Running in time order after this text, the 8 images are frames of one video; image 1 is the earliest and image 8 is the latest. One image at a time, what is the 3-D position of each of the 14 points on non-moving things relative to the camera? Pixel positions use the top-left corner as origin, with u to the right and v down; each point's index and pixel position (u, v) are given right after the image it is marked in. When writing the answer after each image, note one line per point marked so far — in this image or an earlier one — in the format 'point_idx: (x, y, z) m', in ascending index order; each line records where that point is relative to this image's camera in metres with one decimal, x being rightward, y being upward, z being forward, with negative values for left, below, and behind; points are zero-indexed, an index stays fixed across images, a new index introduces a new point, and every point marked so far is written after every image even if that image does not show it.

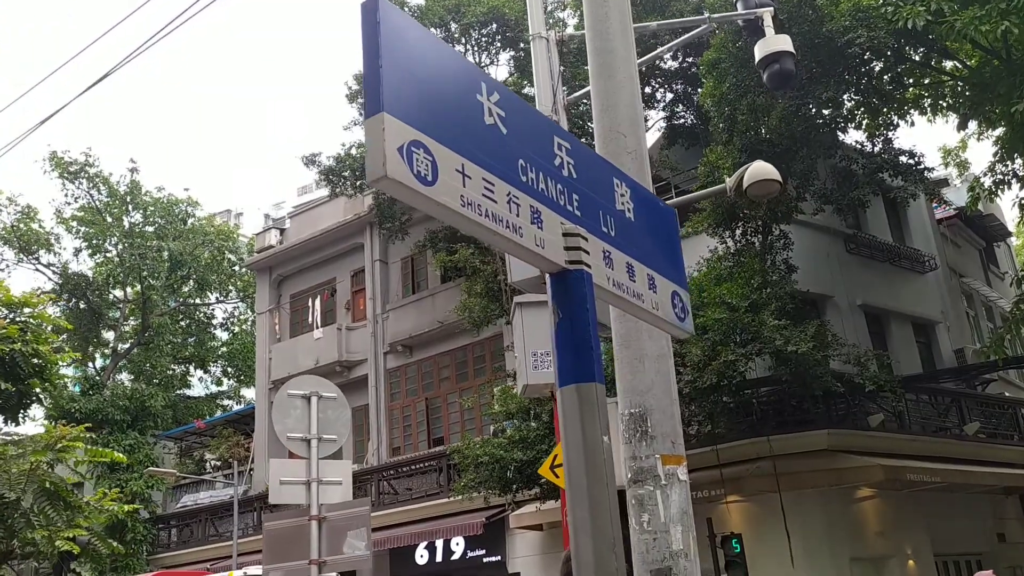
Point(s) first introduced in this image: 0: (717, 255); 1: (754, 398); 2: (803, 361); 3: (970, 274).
0: (+3.0, +0.5, +12.6) m
1: (+3.7, -1.7, +13.2) m
2: (+3.7, -0.9, +11.4) m
3: (+10.0, +0.3, +18.9) m
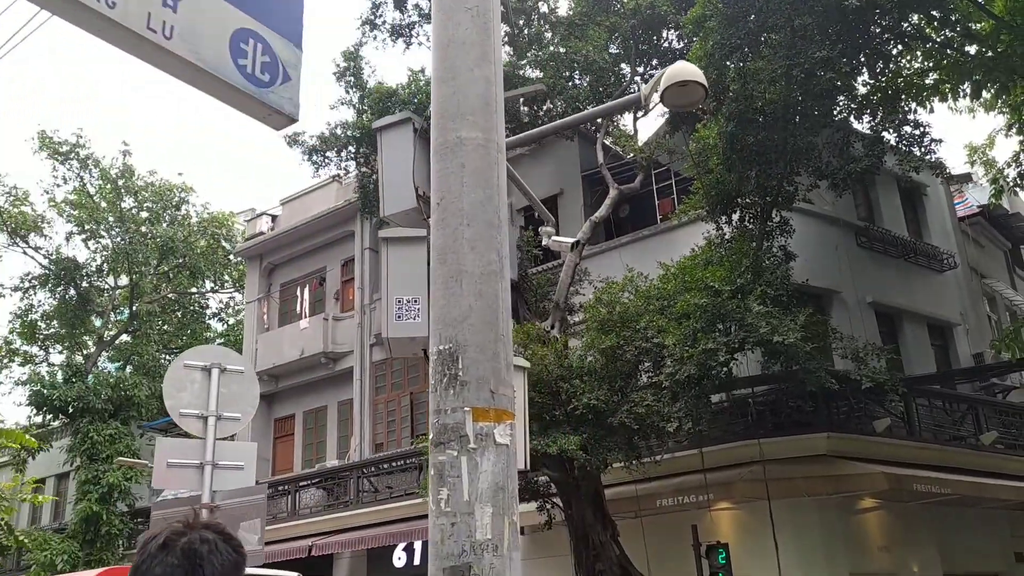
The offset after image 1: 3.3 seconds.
0: (+2.6, +0.6, +11.6) m
1: (+3.3, -1.5, +12.2) m
2: (+3.3, -0.8, +10.4) m
3: (+9.8, +0.2, +17.7) m
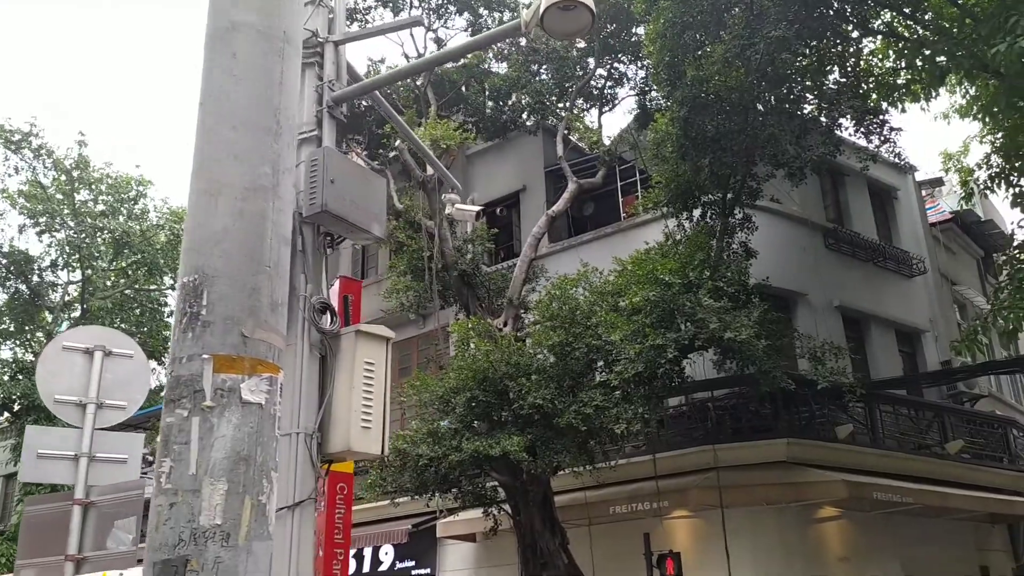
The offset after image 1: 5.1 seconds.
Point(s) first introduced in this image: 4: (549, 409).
0: (+2.0, +0.7, +11.1) m
1: (+2.6, -1.5, +11.7) m
2: (+2.6, -0.7, +9.9) m
3: (+9.0, +0.1, +17.4) m
4: (+0.4, -1.4, +9.8) m
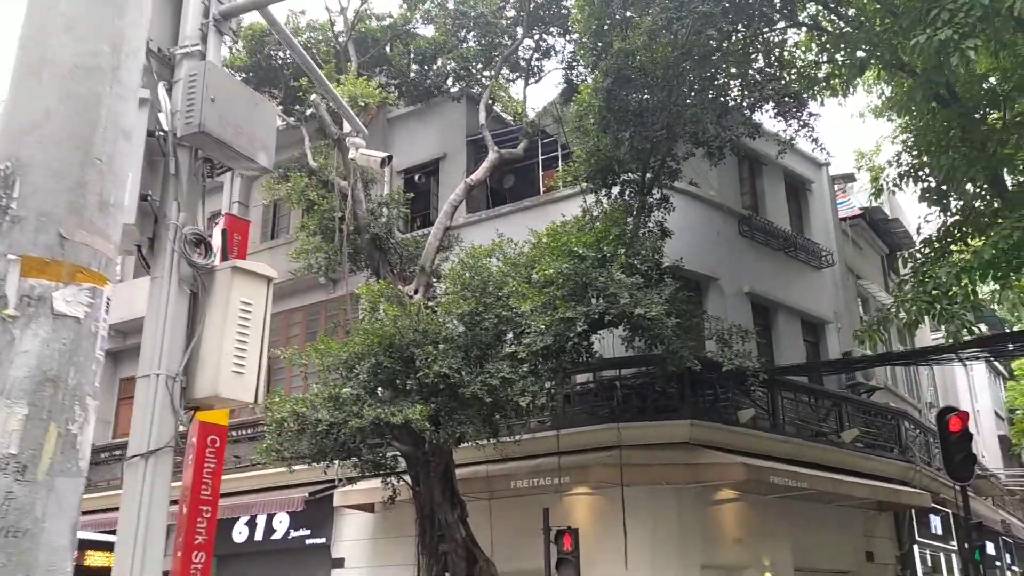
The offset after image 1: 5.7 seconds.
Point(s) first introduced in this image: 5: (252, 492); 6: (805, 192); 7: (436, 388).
0: (+0.9, +1.0, +11.0) m
1: (+1.4, -1.2, +11.7) m
2: (+1.6, -0.5, +9.9) m
3: (+7.3, +0.2, +17.9) m
4: (-0.6, -1.0, +9.6) m
5: (-4.0, -3.2, +13.6) m
6: (+5.3, +1.8, +16.0) m
7: (-0.9, -1.1, +9.9) m
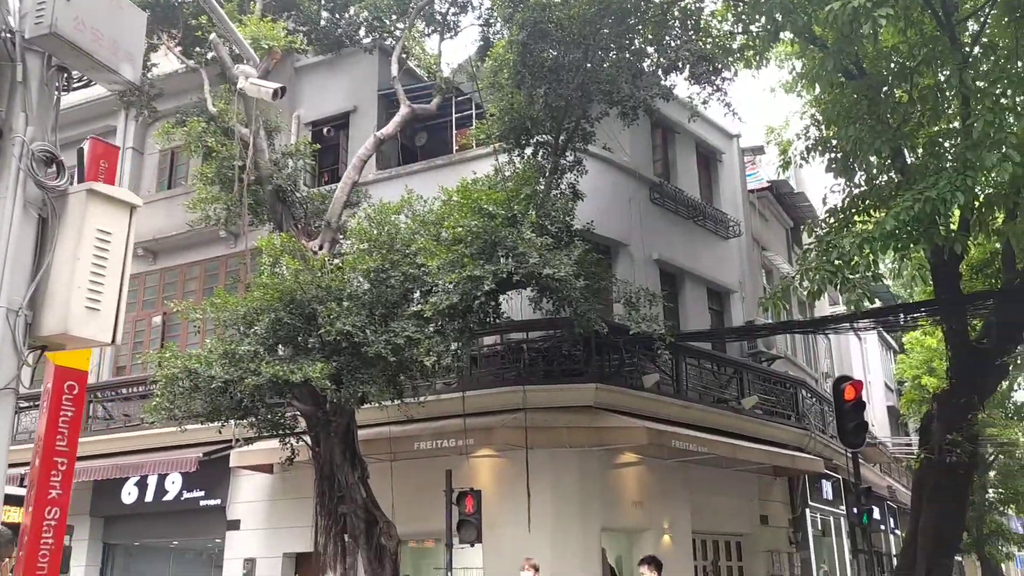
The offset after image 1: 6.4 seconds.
0: (-0.2, +1.5, +10.8) m
1: (+0.2, -0.7, +11.6) m
2: (+0.6, 0.0, +9.8) m
3: (+5.5, +0.8, +18.3) m
4: (-1.6, -0.5, +9.3) m
5: (-5.5, -2.5, +13.0) m
6: (+3.8, +2.3, +16.2) m
7: (-1.9, -0.6, +9.6) m
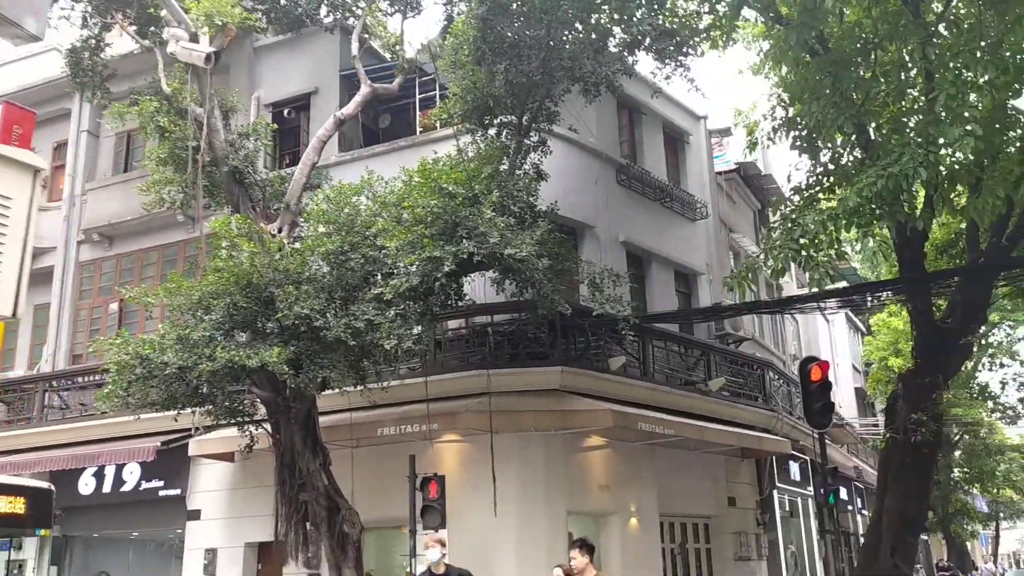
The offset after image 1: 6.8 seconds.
0: (-0.6, +1.7, +10.6) m
1: (-0.3, -0.5, +11.4) m
2: (+0.2, +0.2, +9.6) m
3: (+4.8, +1.1, +18.3) m
4: (-2.0, -0.3, +9.1) m
5: (-6.0, -2.2, +12.7) m
6: (+3.1, +2.6, +16.1) m
7: (-2.3, -0.5, +9.3) m
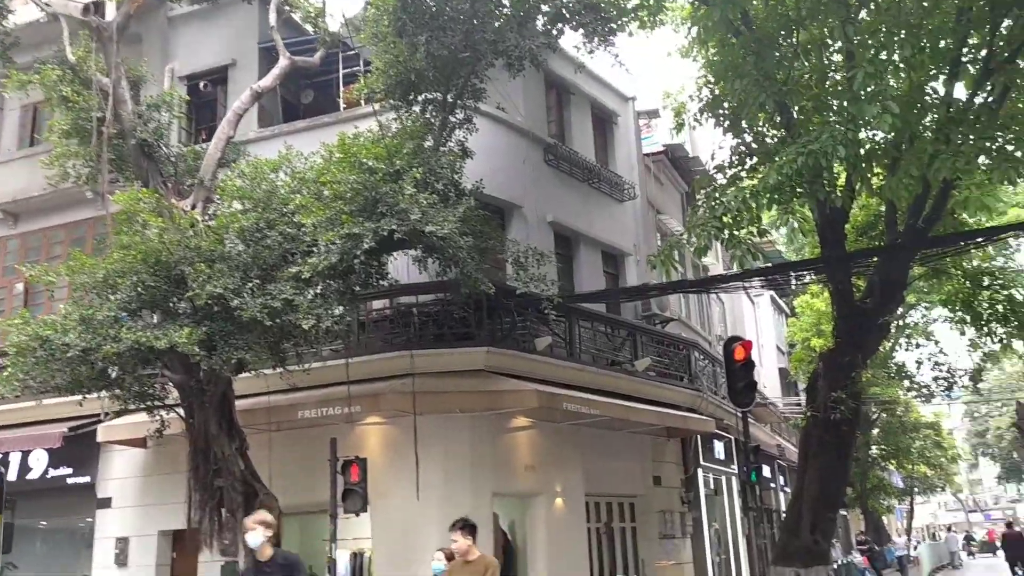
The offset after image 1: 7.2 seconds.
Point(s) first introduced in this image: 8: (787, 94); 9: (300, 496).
0: (-1.5, +1.9, +10.3) m
1: (-1.3, -0.2, +11.2) m
2: (-0.7, +0.4, +9.4) m
3: (+3.3, +1.5, +18.4) m
4: (-2.8, -0.1, +8.8) m
5: (-7.0, -2.0, +12.1) m
6: (+1.8, +3.0, +16.0) m
7: (-3.1, -0.2, +9.0) m
8: (+2.8, +2.0, +8.8) m
9: (-2.7, -2.7, +11.2) m
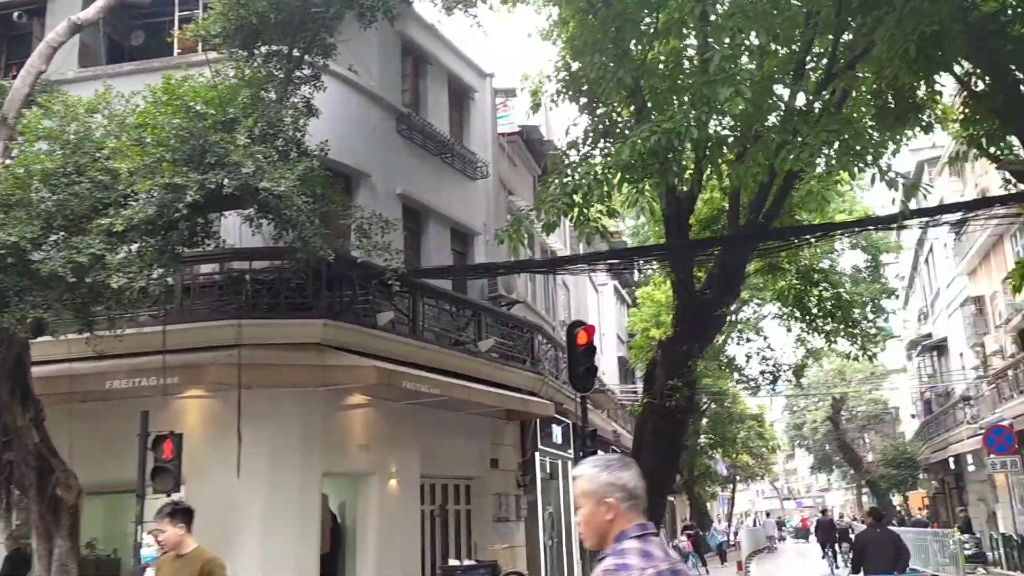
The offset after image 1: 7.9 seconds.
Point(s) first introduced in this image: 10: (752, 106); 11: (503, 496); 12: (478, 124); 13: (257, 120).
0: (-3.2, +2.3, +9.5) m
1: (-3.2, +0.2, +10.4) m
2: (-2.3, +0.7, +8.8) m
3: (+0.2, +1.9, +18.3) m
4: (-4.3, +0.3, +7.8) m
5: (-9.1, -1.2, +10.4) m
6: (-0.8, +3.4, +15.7) m
7: (-4.6, +0.2, +7.9) m
8: (+1.3, +2.1, +8.7) m
9: (-4.7, -2.2, +10.2) m
10: (+2.3, +1.7, +8.5) m
11: (-0.1, -3.4, +14.3) m
12: (-0.6, +2.9, +15.8) m
13: (-2.5, +1.7, +8.9) m
